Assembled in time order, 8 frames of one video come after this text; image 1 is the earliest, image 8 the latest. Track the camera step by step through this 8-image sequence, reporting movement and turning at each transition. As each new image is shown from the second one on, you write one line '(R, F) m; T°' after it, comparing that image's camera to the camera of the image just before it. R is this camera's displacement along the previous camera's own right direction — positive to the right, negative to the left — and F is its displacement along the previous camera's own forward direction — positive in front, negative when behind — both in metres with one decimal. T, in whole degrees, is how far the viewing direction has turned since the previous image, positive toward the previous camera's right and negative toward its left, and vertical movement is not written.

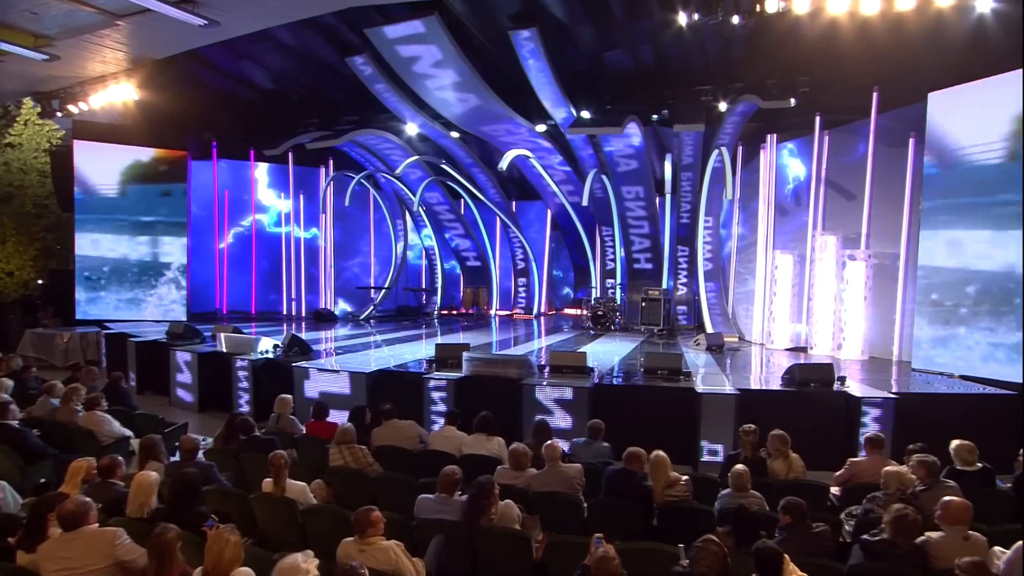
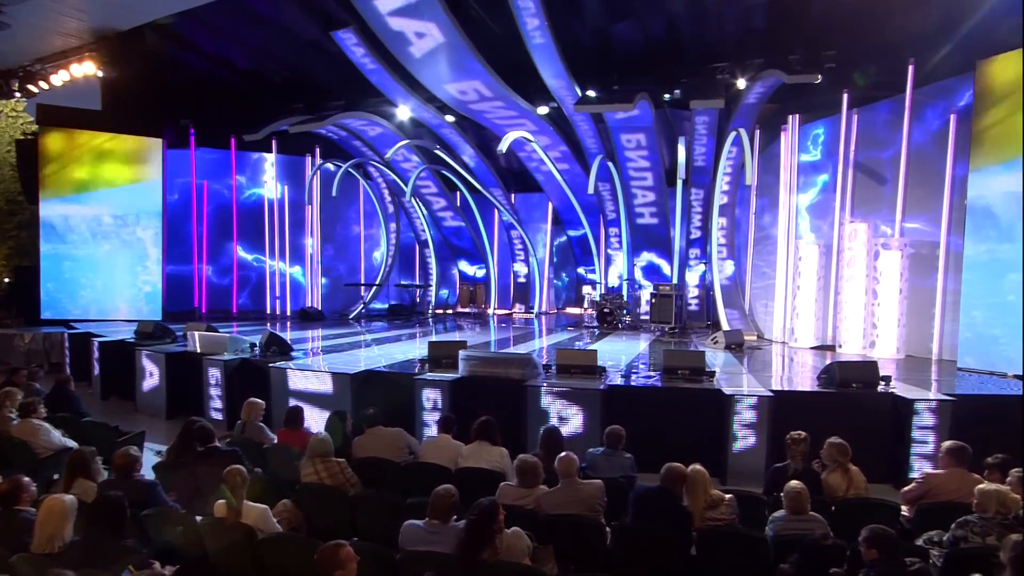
(-0.1, +0.9) m; 0°
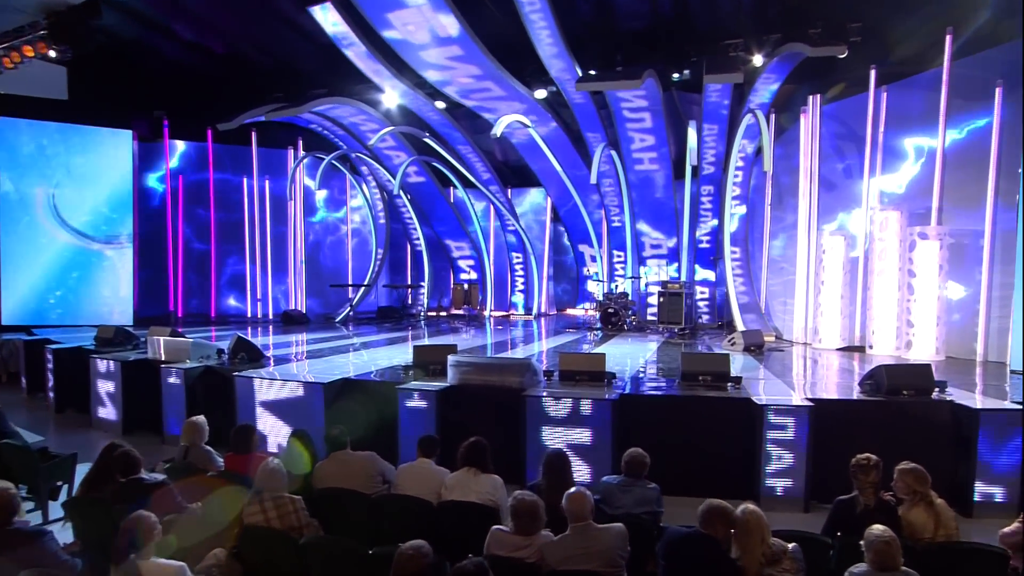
(0.0, +1.0) m; 0°
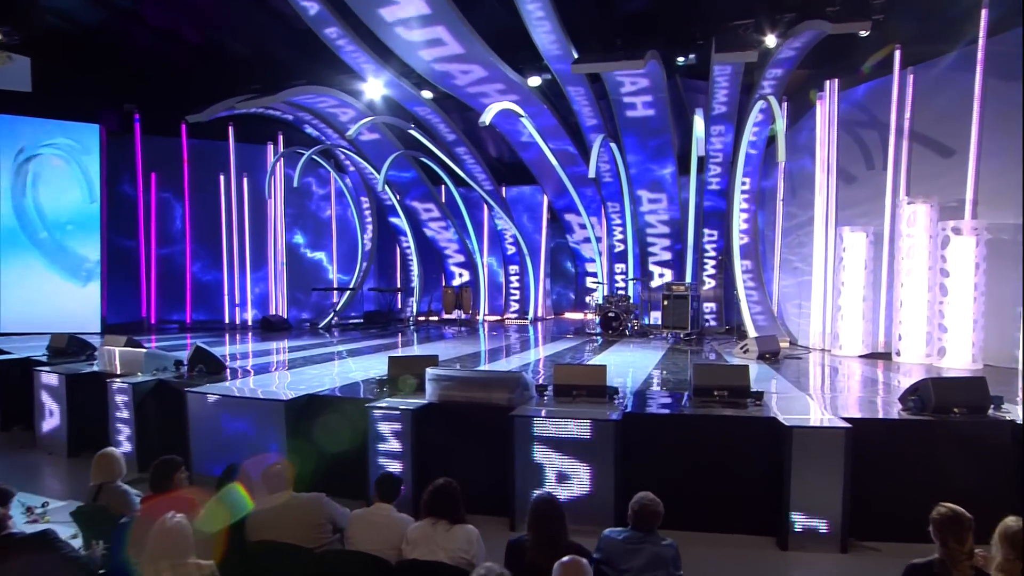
(+0.1, +0.9) m; 0°
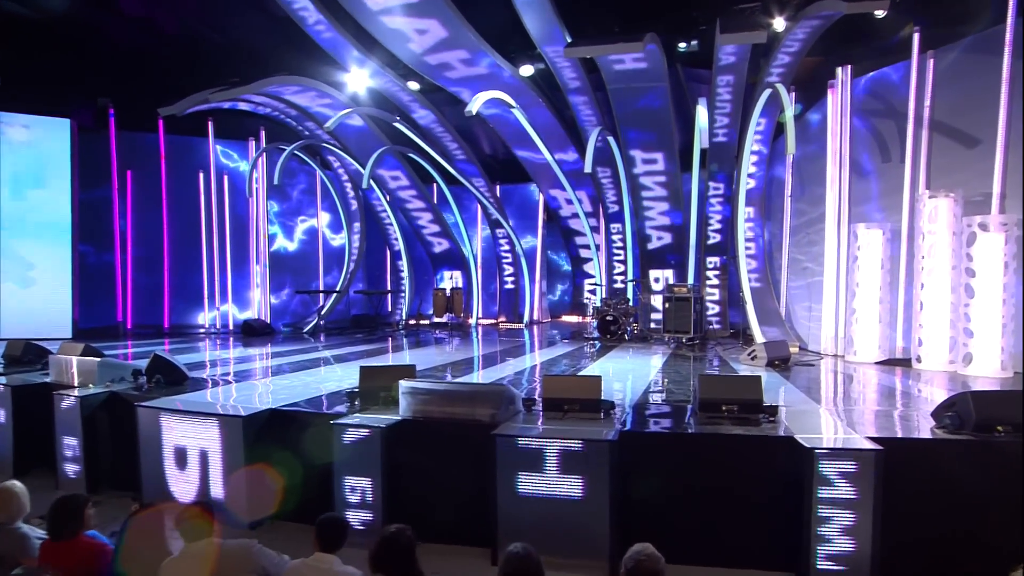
(+0.1, +0.6) m; 0°
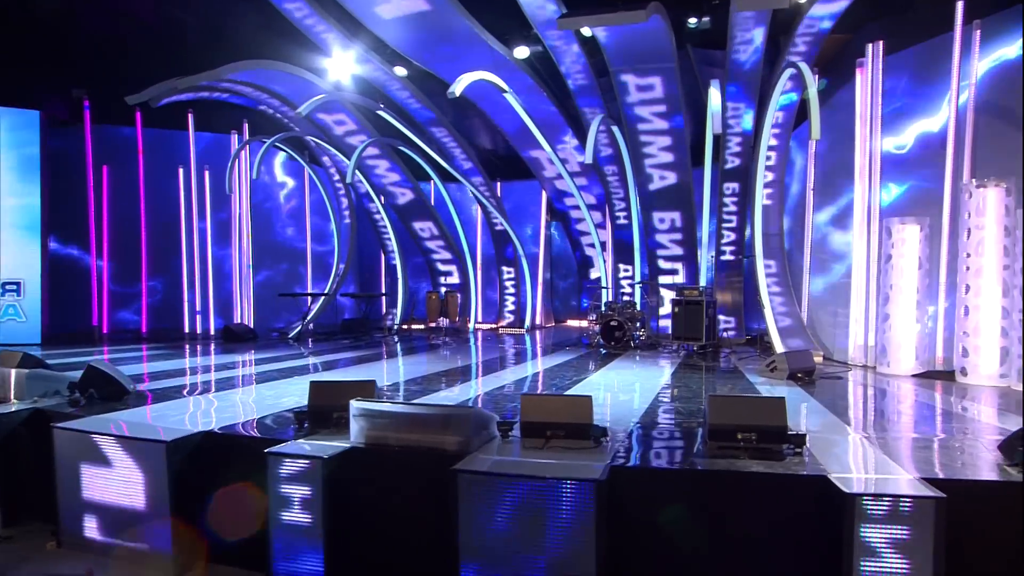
(+0.3, +0.9) m; -1°
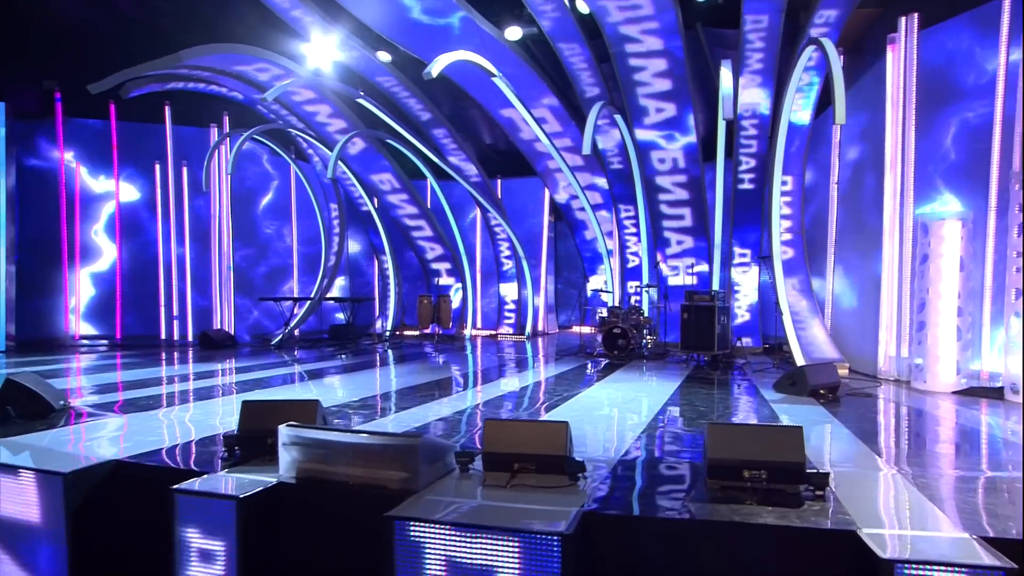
(+0.3, +0.8) m; -1°
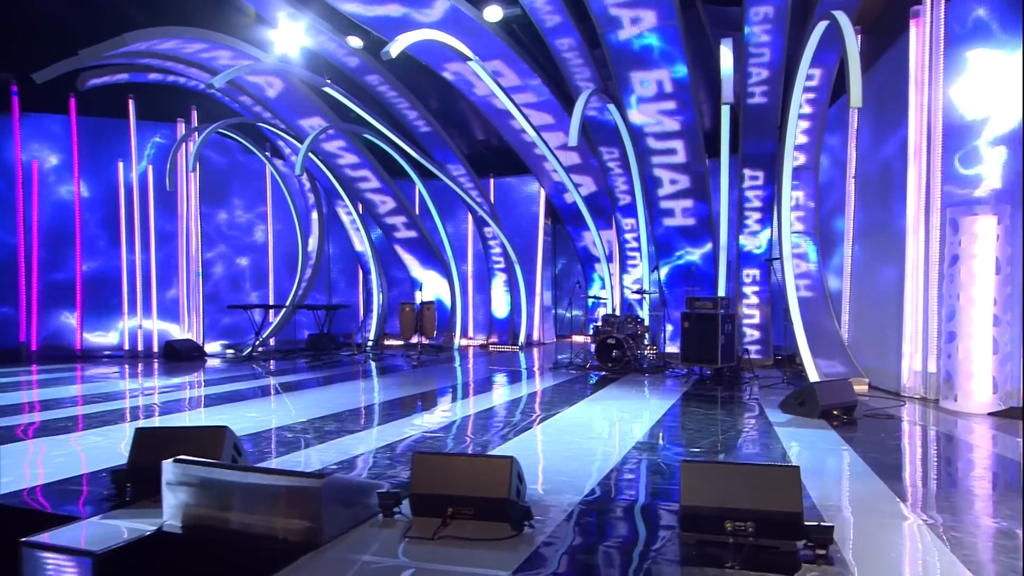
(+0.4, +0.8) m; -1°
